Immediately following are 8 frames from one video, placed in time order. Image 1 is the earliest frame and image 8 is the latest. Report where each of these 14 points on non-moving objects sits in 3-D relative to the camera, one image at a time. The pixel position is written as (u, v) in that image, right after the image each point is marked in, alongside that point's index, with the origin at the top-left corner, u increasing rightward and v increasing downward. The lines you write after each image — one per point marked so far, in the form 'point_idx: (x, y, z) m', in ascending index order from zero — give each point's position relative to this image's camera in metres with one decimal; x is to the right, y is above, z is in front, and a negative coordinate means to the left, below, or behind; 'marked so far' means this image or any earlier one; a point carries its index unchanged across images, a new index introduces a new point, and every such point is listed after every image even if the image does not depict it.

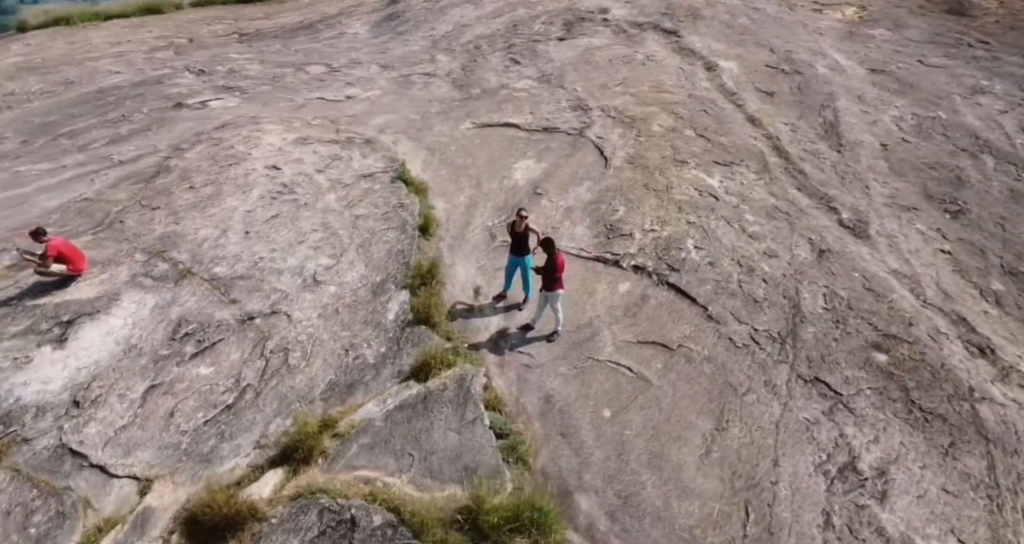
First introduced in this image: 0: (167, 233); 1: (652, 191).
0: (-4.9, +0.5, +9.0) m
1: (+1.9, +1.1, +8.6) m
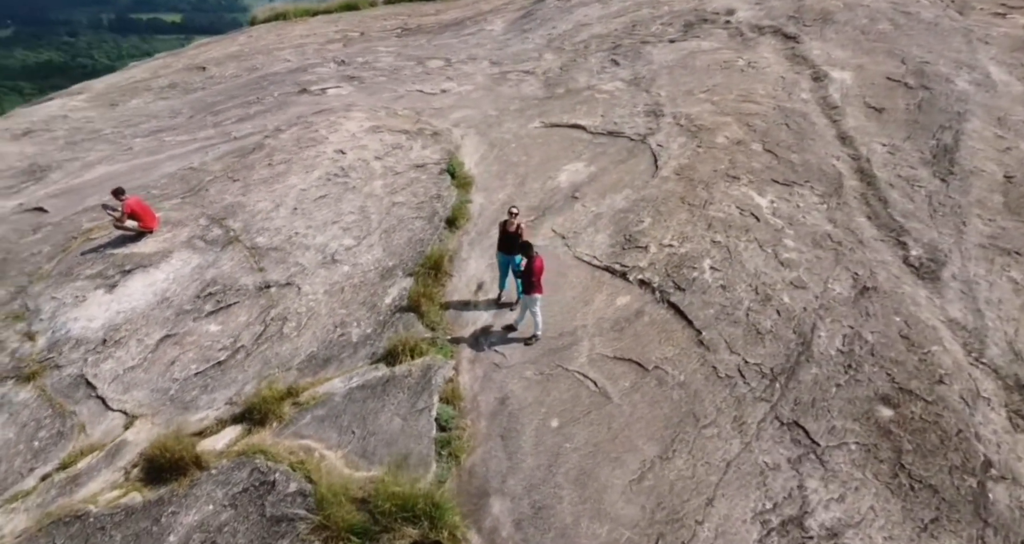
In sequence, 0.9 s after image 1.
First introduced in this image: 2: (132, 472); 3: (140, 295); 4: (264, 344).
0: (-4.4, +1.1, +10.0) m
1: (+2.2, +0.9, +8.2) m
2: (-3.2, -1.7, +5.5) m
3: (-4.7, -0.3, +7.9) m
4: (-2.7, -0.8, +6.9) m
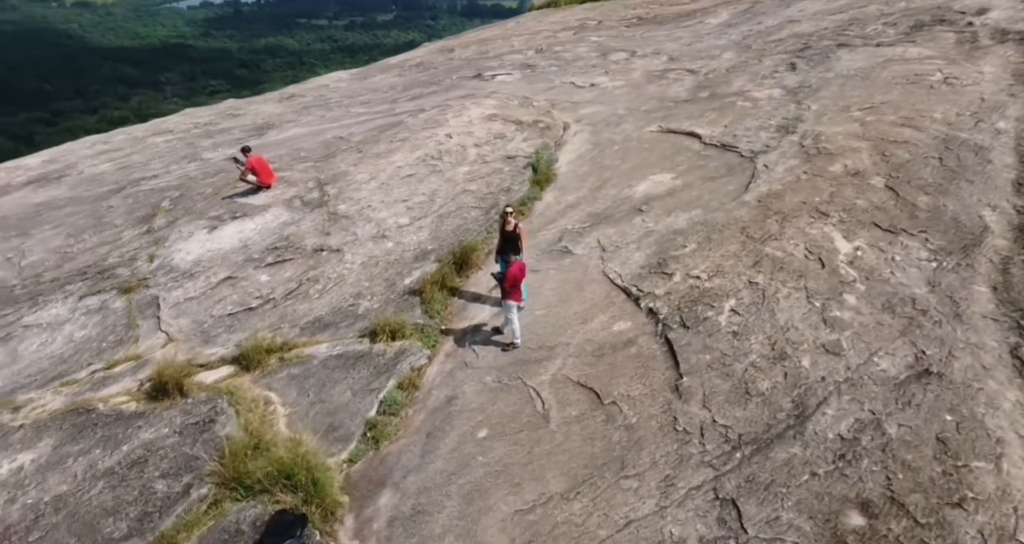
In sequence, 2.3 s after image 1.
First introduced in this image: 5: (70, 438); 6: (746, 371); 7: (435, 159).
0: (-2.9, +1.7, +11.0) m
1: (+2.6, +0.4, +7.3) m
2: (-3.7, -1.1, +6.5) m
3: (-4.1, +0.5, +9.3) m
4: (-2.7, -0.3, +7.7) m
5: (-4.2, -1.6, +6.1) m
6: (+2.1, -0.9, +5.7) m
7: (-1.3, +1.8, +10.6) m
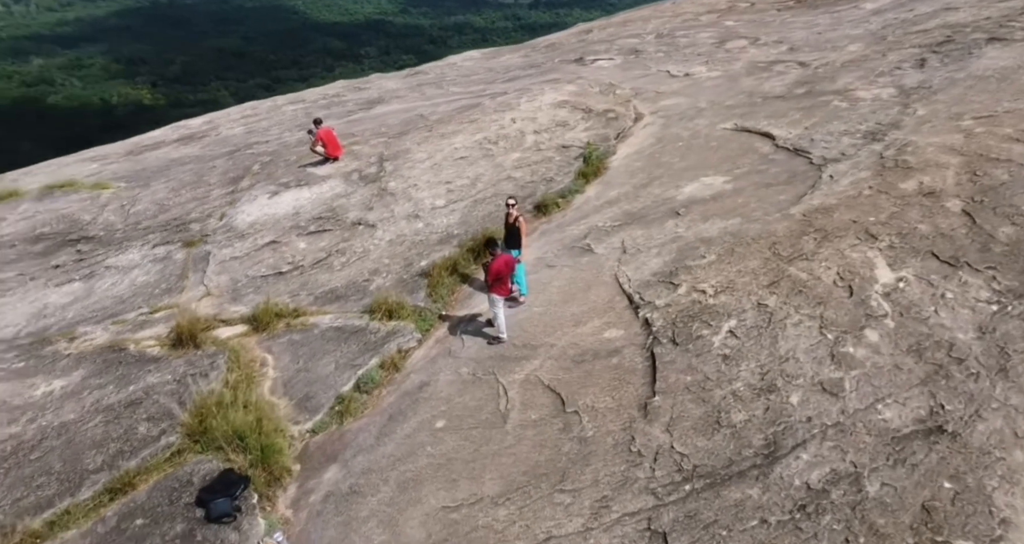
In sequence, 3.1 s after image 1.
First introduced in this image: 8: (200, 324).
0: (-1.8, +2.2, +11.4) m
1: (+2.7, +0.2, +6.7) m
2: (-3.8, -0.7, +7.2) m
3: (-3.5, +1.0, +9.9) m
4: (-2.5, 0.0, +8.1) m
5: (-4.4, -1.1, +6.8) m
6: (+1.8, -1.1, +5.3) m
7: (-0.3, +2.1, +10.6) m
8: (-3.5, -0.6, +7.3) m
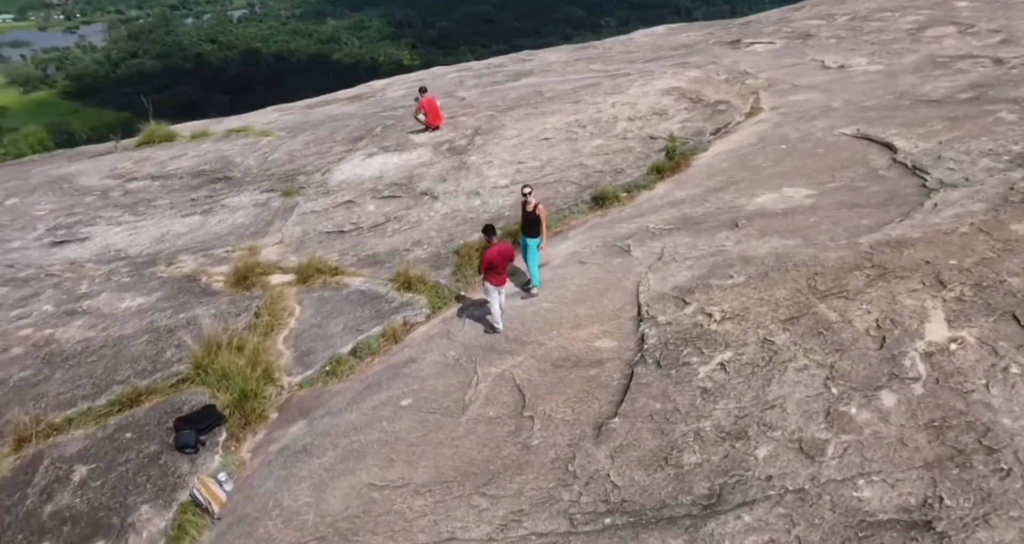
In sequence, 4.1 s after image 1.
0: (-0.1, +2.6, +11.4) m
1: (+2.7, -0.1, +5.9) m
2: (-3.5, 0.0, +8.1) m
3: (-2.3, +1.7, +10.5) m
4: (-1.9, +0.5, +8.5) m
5: (-4.2, -0.3, +7.9) m
6: (+1.3, -1.3, +4.9) m
7: (+1.1, +2.3, +10.3) m
8: (-3.2, +0.1, +8.0) m
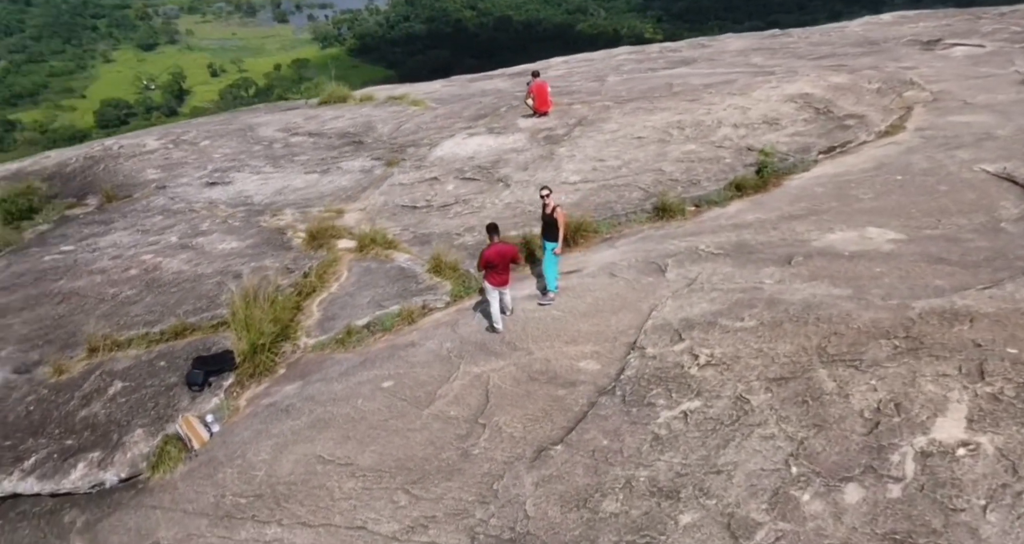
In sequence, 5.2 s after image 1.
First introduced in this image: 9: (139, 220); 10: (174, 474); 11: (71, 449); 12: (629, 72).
0: (+1.7, +2.6, +11.1) m
1: (+2.5, -0.5, +5.1) m
2: (-2.8, +0.5, +8.9) m
3: (-0.7, +2.0, +10.8) m
4: (-1.1, +0.8, +8.9) m
5: (-3.6, +0.4, +8.9) m
6: (+0.7, -1.5, +4.6) m
7: (+2.5, +2.1, +9.7) m
8: (-2.5, +0.6, +8.8) m
9: (-6.7, +1.0, +11.7) m
10: (-2.8, -1.7, +5.2) m
11: (-3.8, -1.5, +5.5) m
12: (+3.5, +6.0, +19.1) m
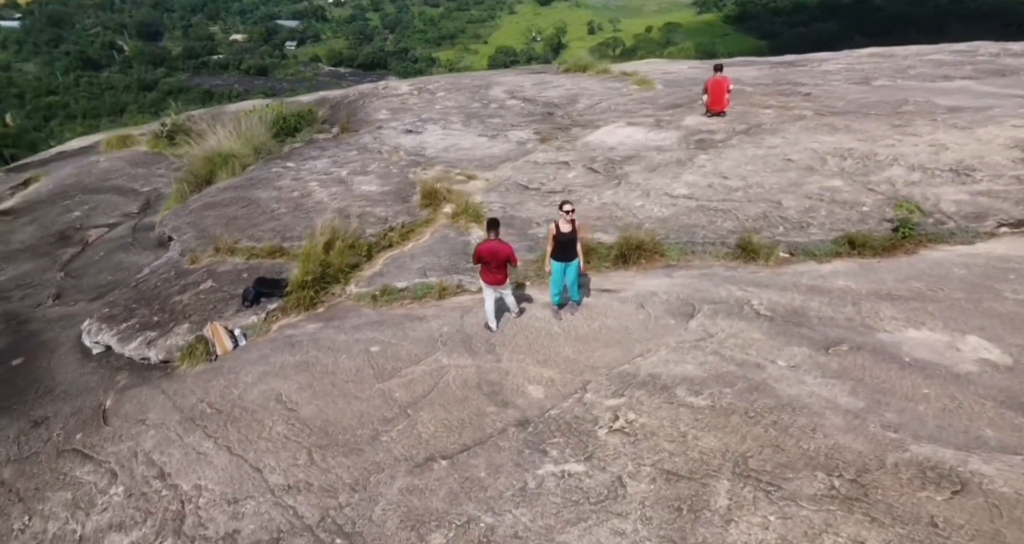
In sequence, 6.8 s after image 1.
0: (+4.0, +2.1, +9.7) m
1: (+1.7, -1.2, +4.2) m
2: (-1.3, +1.2, +9.6) m
3: (+1.6, +2.1, +10.4) m
4: (+0.3, +1.0, +8.9) m
5: (-2.0, +1.2, +9.9) m
6: (-0.3, -1.7, +4.5) m
7: (+4.1, +1.4, +8.2) m
8: (-1.1, +1.1, +9.4) m
9: (-3.6, +2.6, +13.6) m
10: (-3.2, -1.0, +6.5) m
11: (-4.0, -0.6, +7.1) m
12: (+9.6, +4.9, +16.0) m
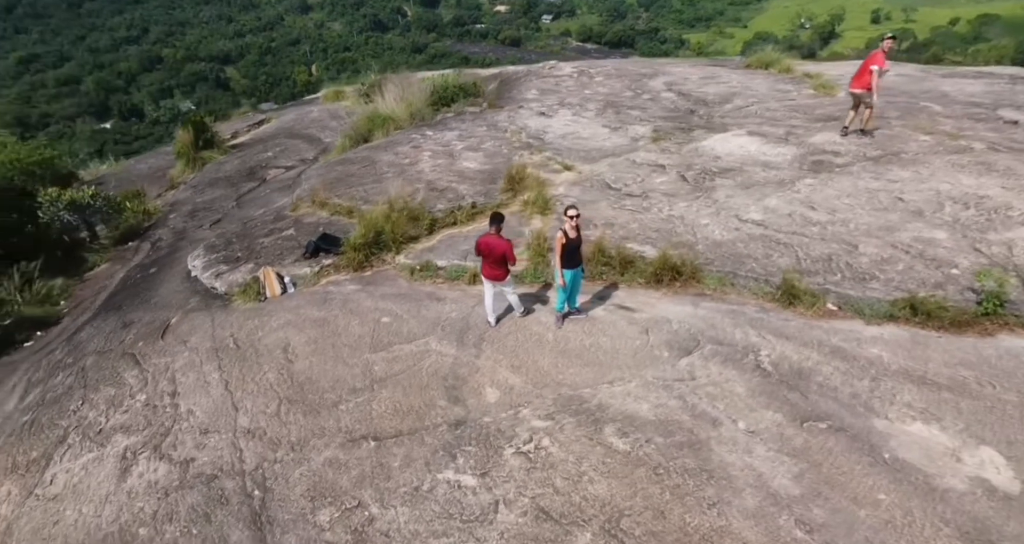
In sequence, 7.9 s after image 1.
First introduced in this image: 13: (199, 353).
0: (+5.2, +1.4, +8.3) m
1: (+0.9, -1.5, +3.8) m
2: (0.0, +1.4, +9.7) m
3: (+3.1, +1.8, +9.6) m
4: (+1.3, +1.0, +8.6) m
5: (-0.6, +1.5, +10.3) m
6: (-1.0, -1.6, +4.7) m
7: (+4.7, +0.7, +6.8) m
8: (+0.1, +1.3, +9.4) m
9: (-0.8, +3.2, +14.2) m
10: (-3.1, -0.4, +7.4) m
11: (-3.6, +0.2, +8.2) m
12: (+12.7, +3.2, +12.7) m
13: (-3.2, -0.8, +6.6) m
